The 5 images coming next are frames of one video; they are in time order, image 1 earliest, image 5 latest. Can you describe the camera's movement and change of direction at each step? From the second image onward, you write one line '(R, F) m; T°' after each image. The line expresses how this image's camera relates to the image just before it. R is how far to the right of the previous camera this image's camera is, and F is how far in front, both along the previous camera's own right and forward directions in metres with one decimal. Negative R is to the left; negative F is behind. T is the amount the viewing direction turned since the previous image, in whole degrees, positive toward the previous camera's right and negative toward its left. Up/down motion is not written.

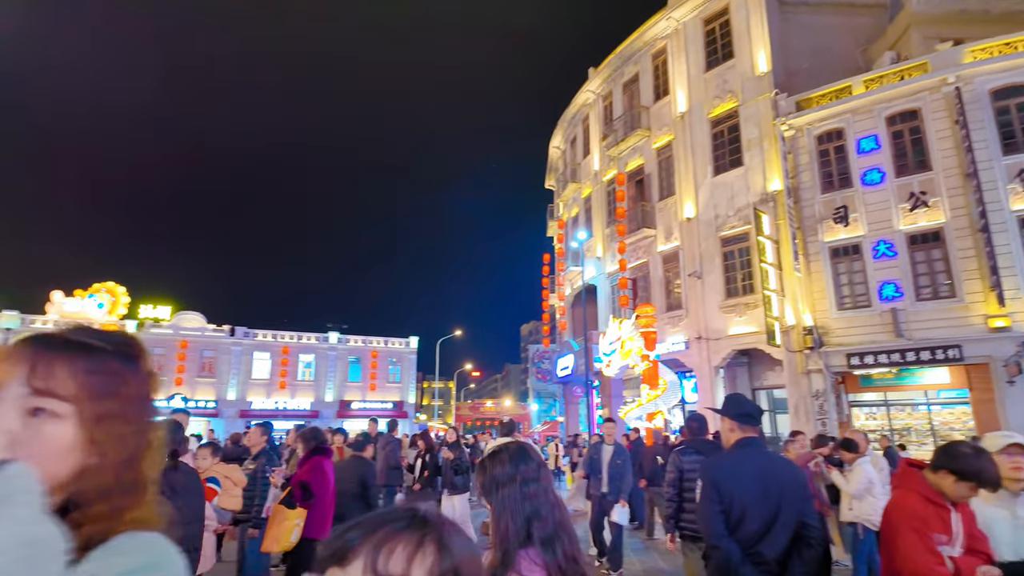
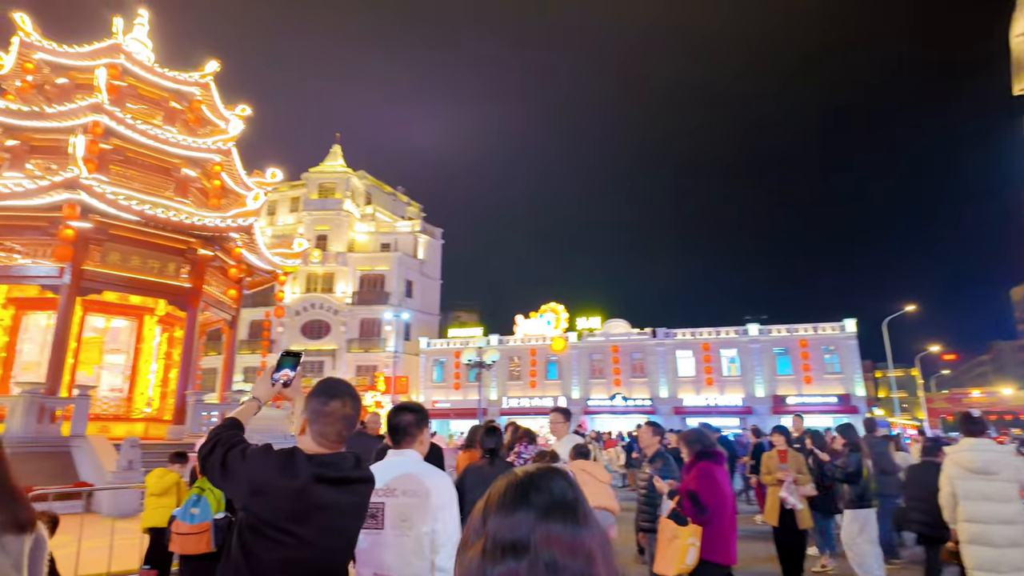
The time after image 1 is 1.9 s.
(0.0, +0.9) m; -38°
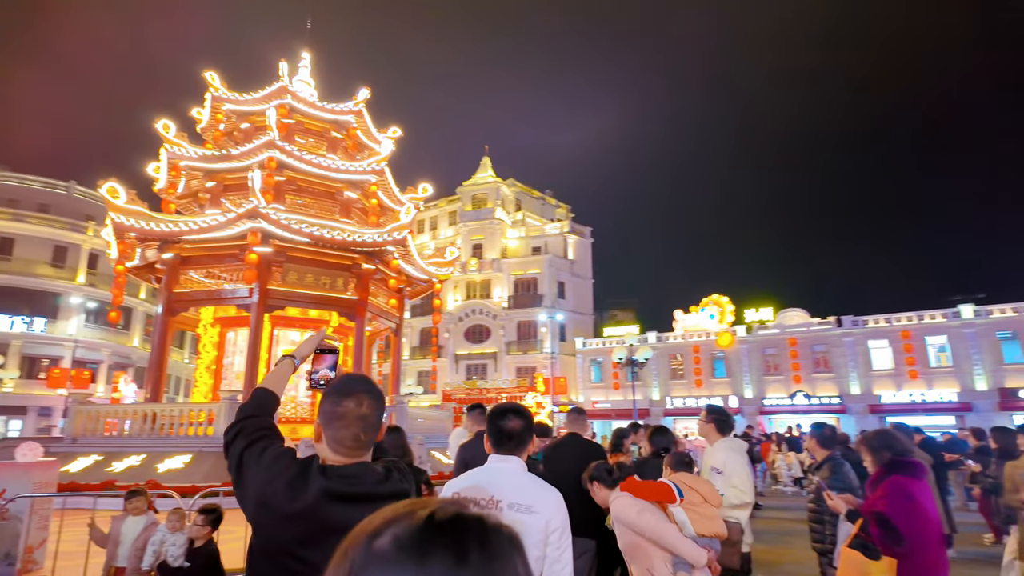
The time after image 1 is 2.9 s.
(+0.2, +0.4) m; -15°
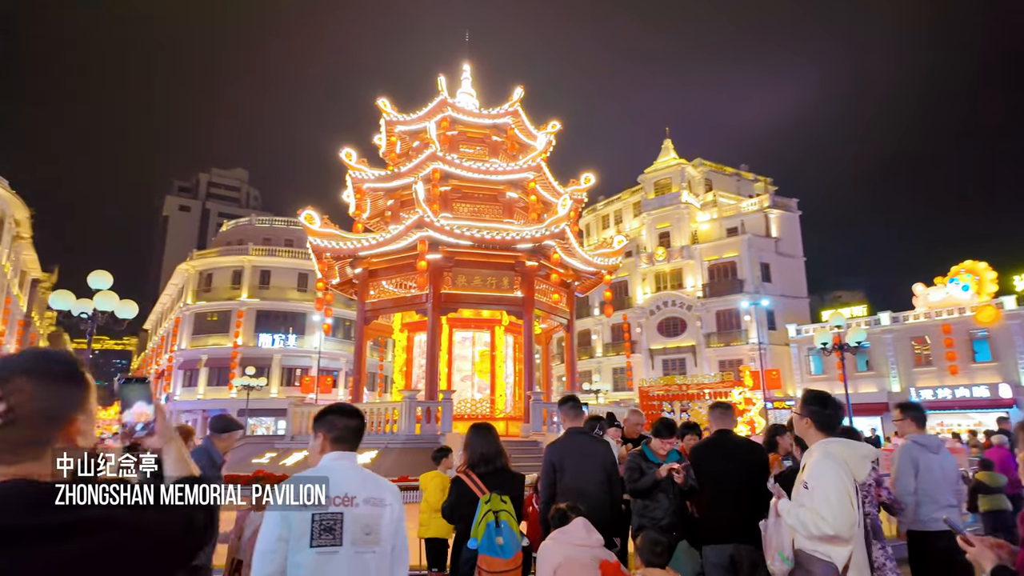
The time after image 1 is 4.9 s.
(+0.8, +0.8) m; -19°
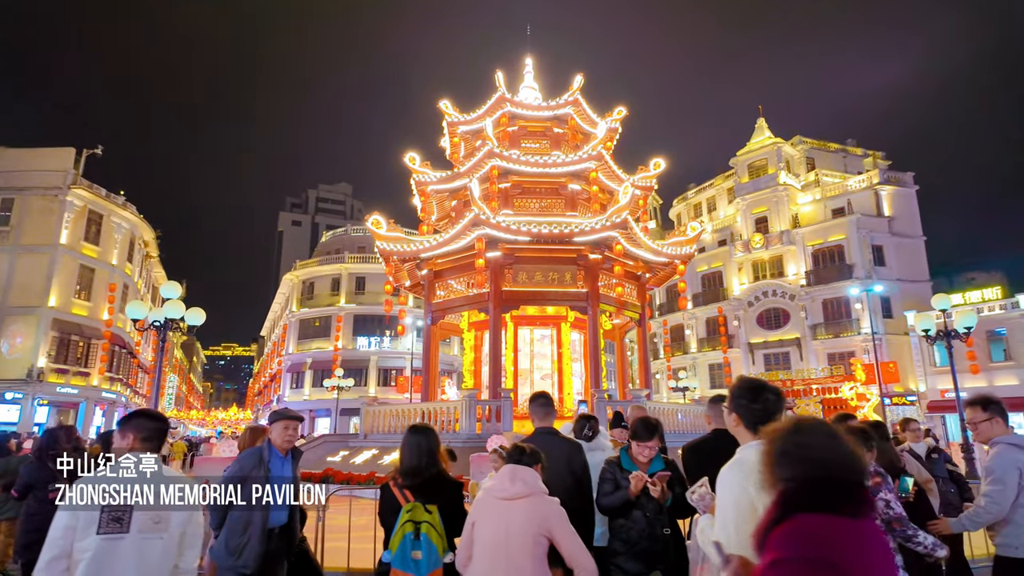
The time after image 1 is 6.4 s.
(+0.9, +0.4) m; -10°
